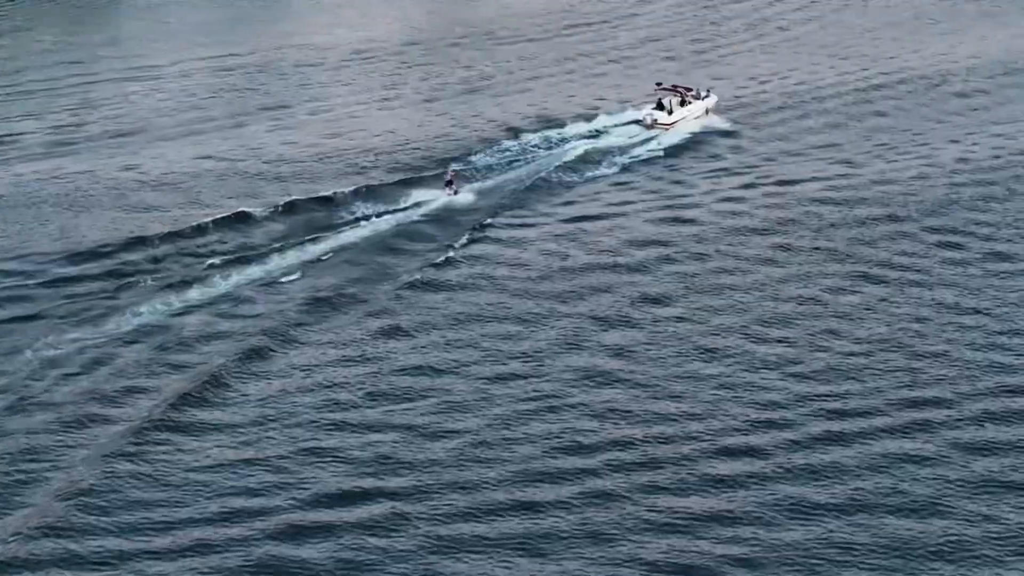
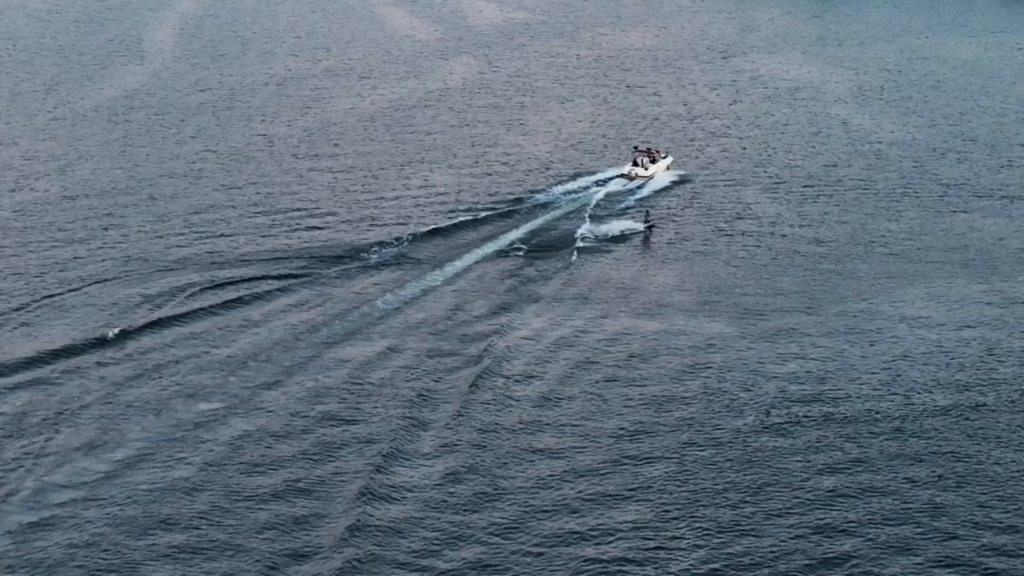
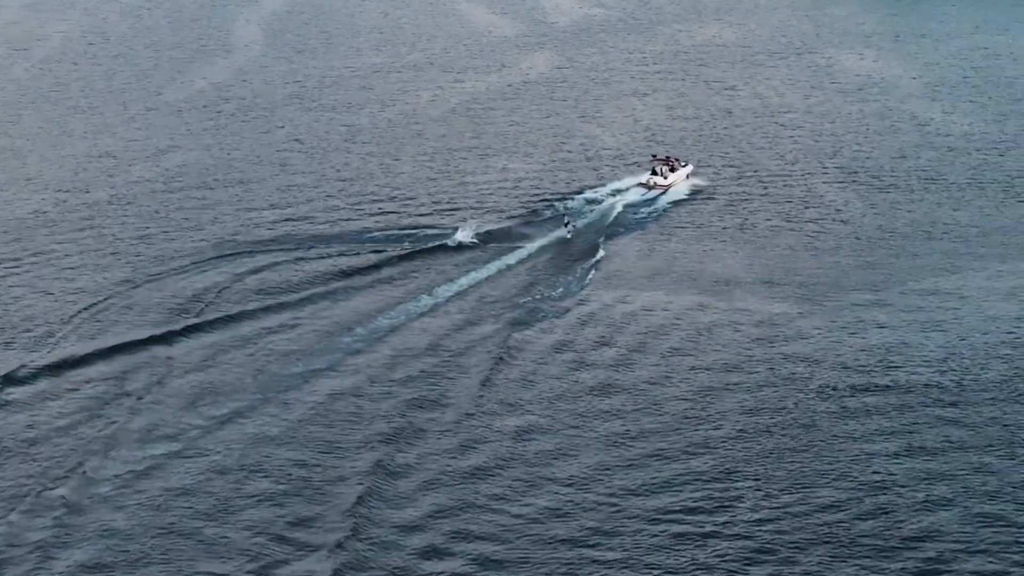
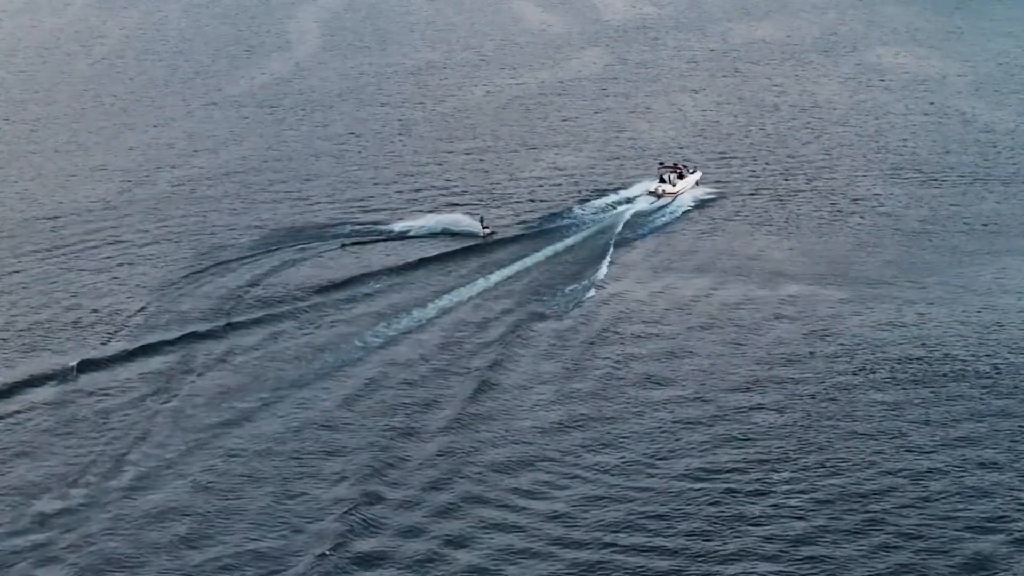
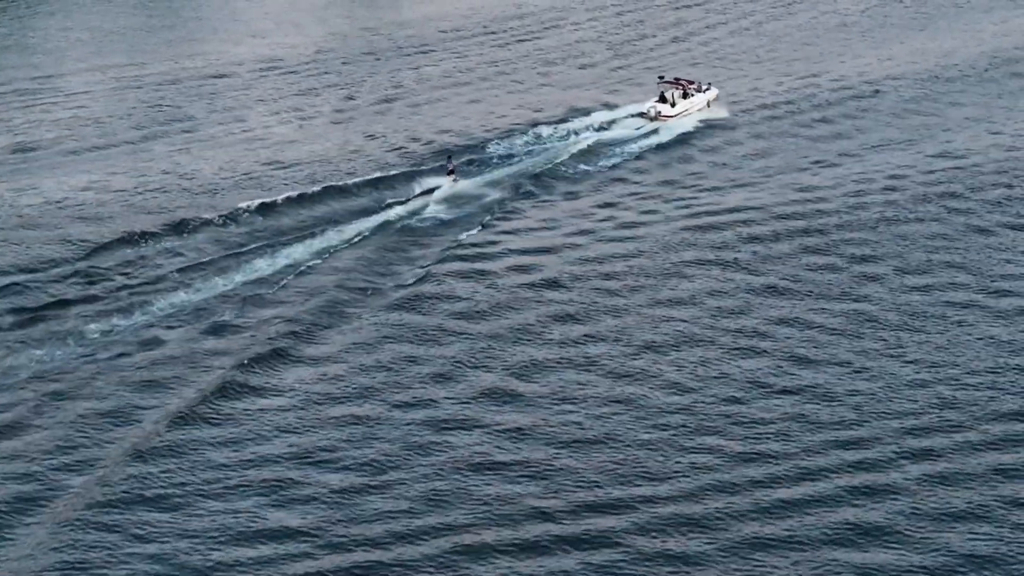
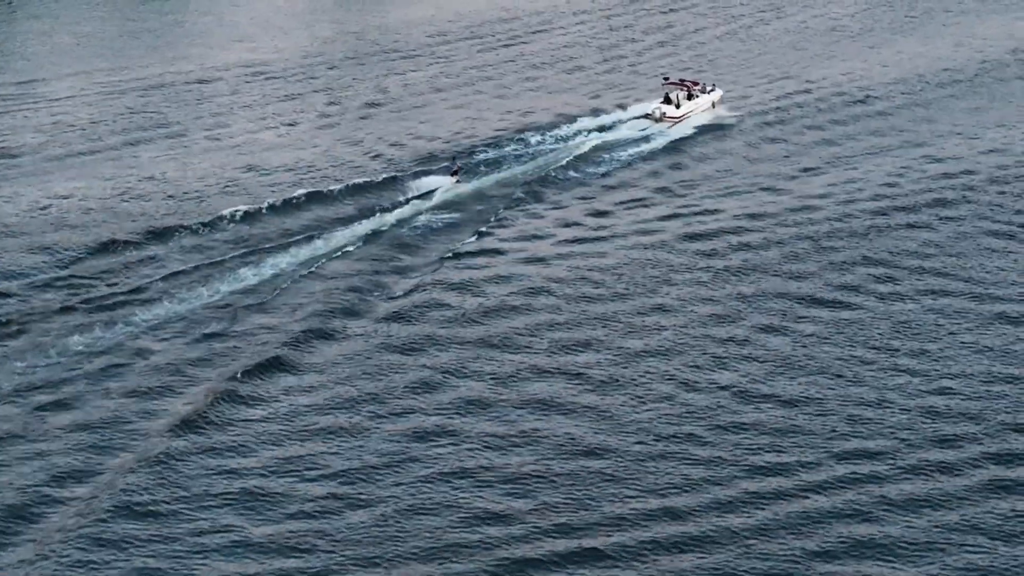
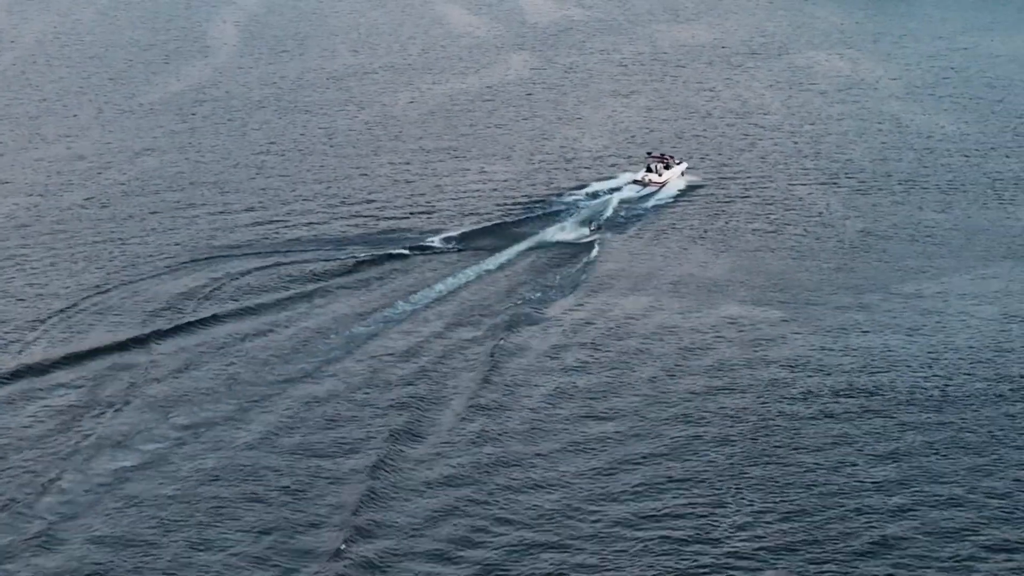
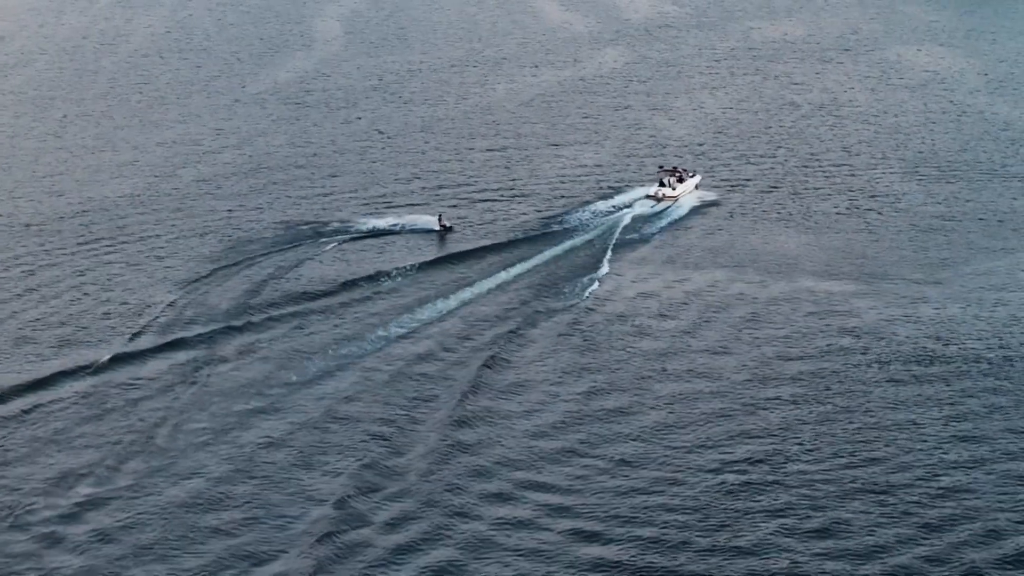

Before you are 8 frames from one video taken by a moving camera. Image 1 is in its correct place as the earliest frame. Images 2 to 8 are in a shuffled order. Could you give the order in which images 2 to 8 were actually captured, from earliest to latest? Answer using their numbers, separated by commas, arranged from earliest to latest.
5, 6, 8, 4, 3, 7, 2
